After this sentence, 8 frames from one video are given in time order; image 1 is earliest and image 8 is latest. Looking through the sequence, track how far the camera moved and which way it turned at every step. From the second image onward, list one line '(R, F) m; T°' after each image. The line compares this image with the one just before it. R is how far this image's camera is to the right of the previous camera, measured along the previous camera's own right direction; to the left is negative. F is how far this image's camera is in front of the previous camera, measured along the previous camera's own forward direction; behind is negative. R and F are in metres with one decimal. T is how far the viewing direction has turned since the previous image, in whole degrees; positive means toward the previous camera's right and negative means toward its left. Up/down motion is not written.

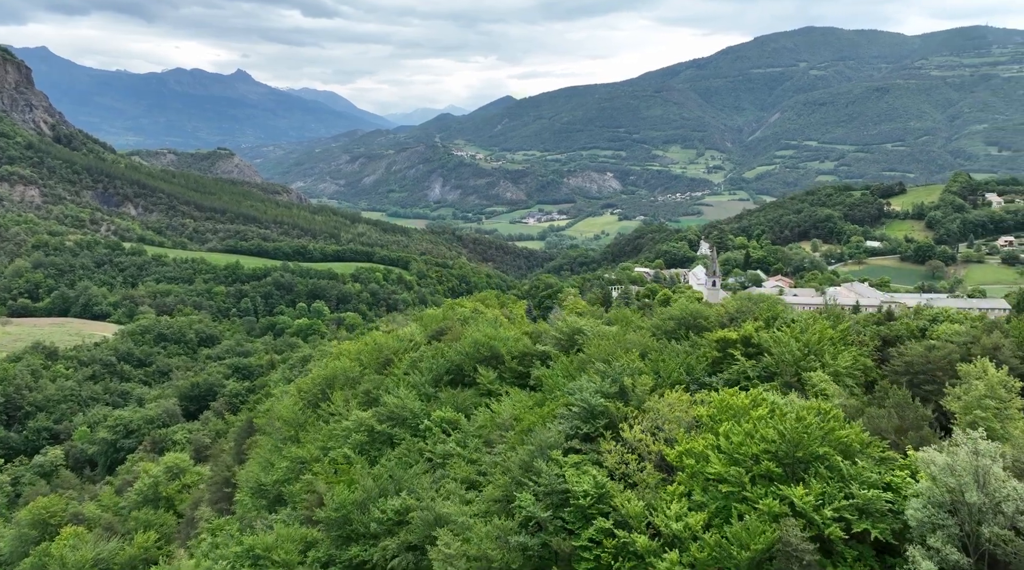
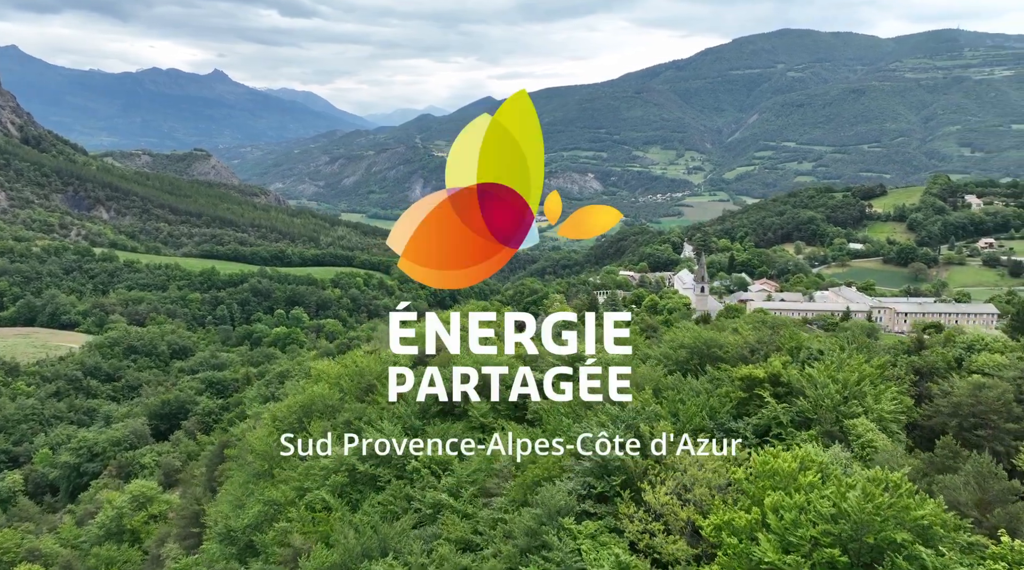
(-0.4, +2.5) m; +1°
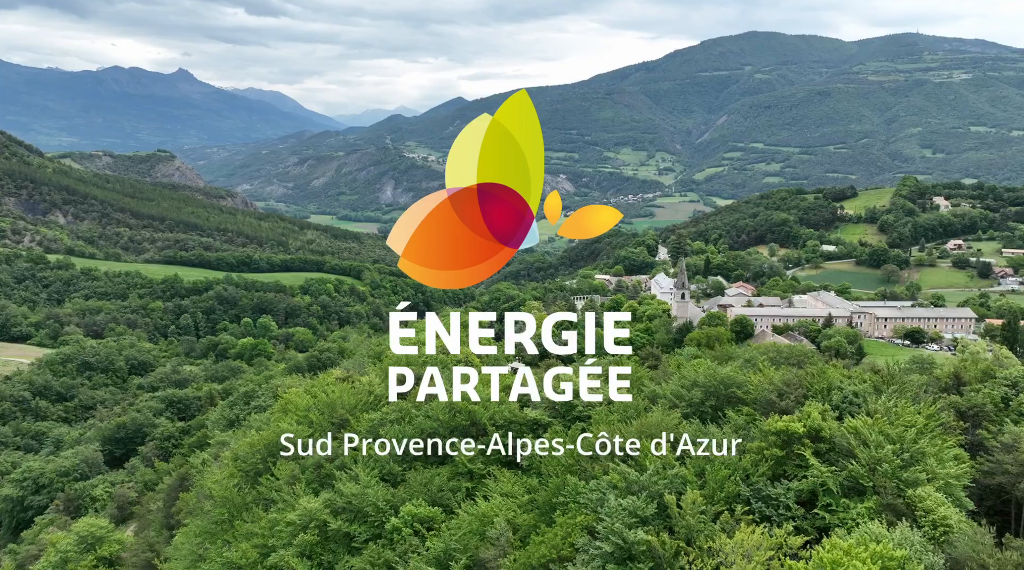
(-0.6, +3.2) m; +2°
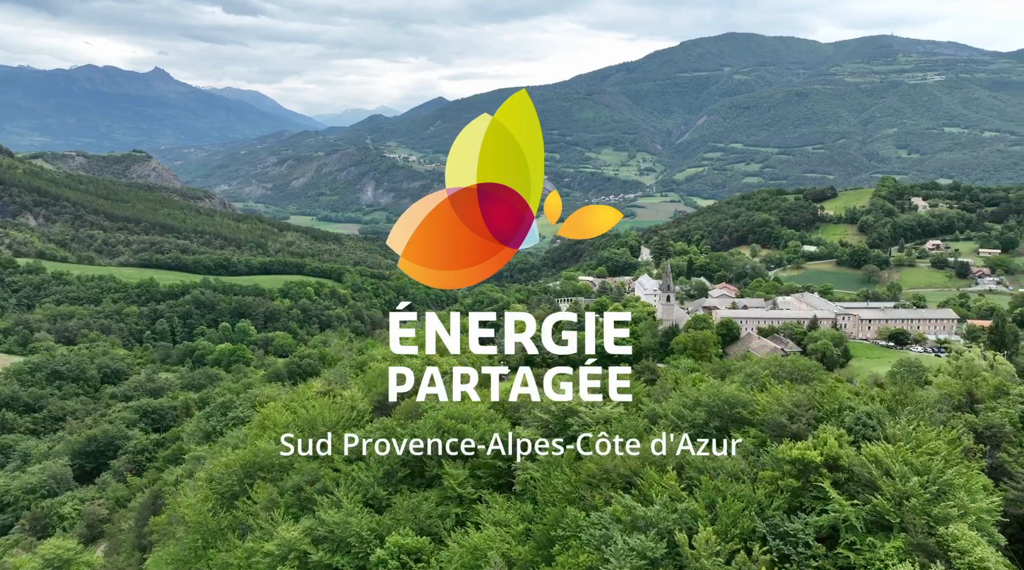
(-0.3, +1.5) m; +1°
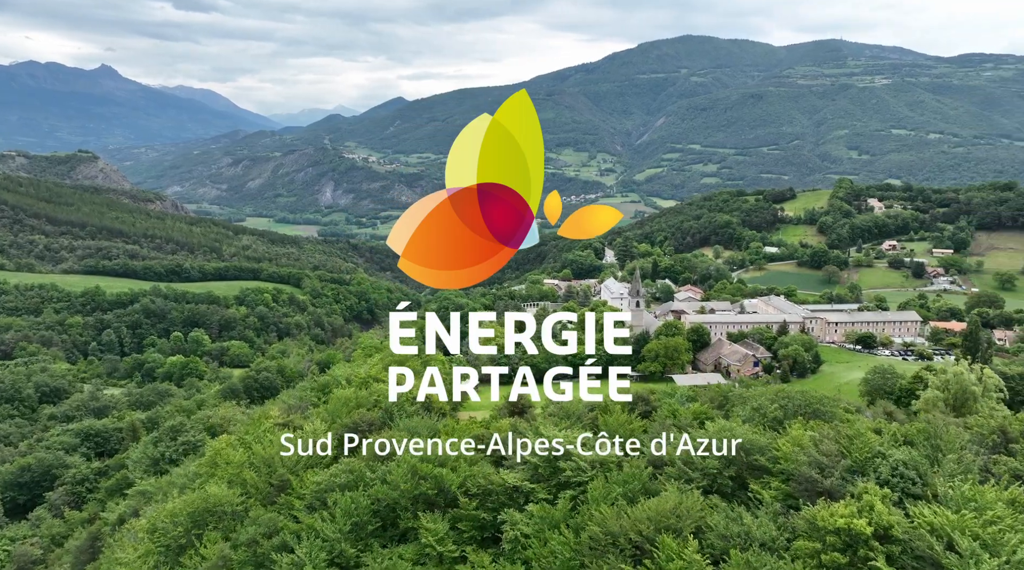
(-0.7, +3.1) m; +3°
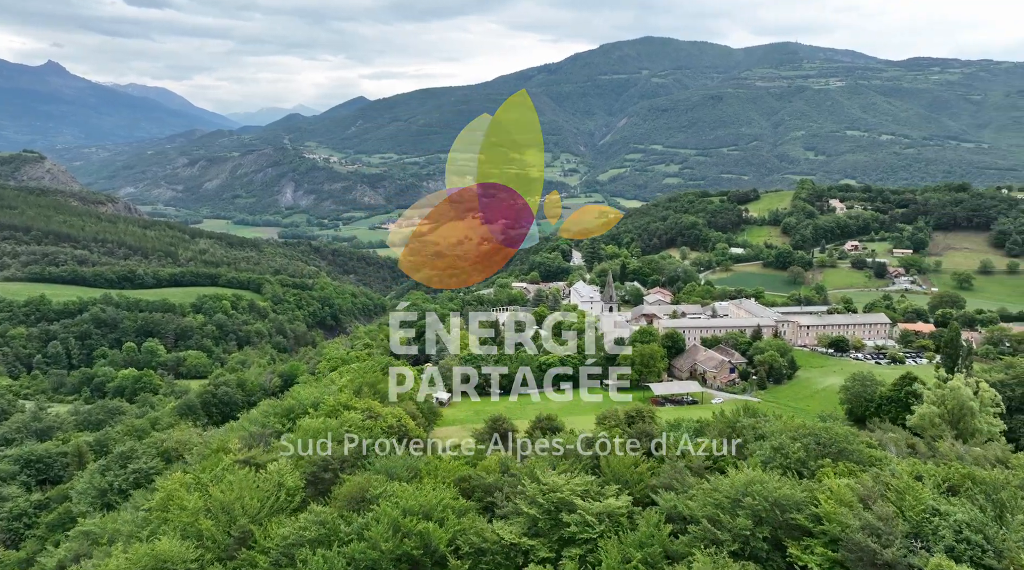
(-0.8, +3.1) m; +2°
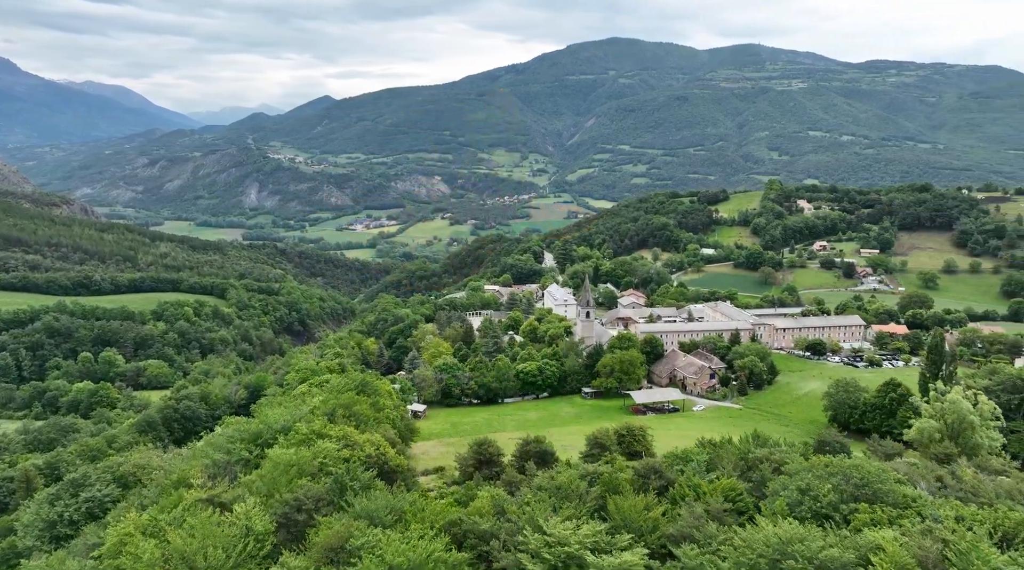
(-0.7, +2.8) m; +2°
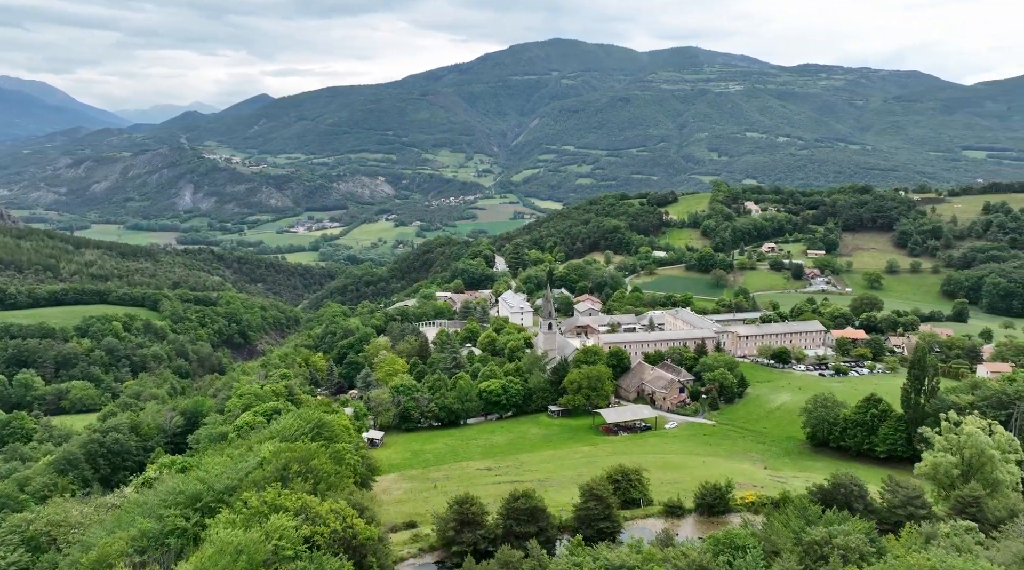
(-1.4, +5.8) m; +4°
